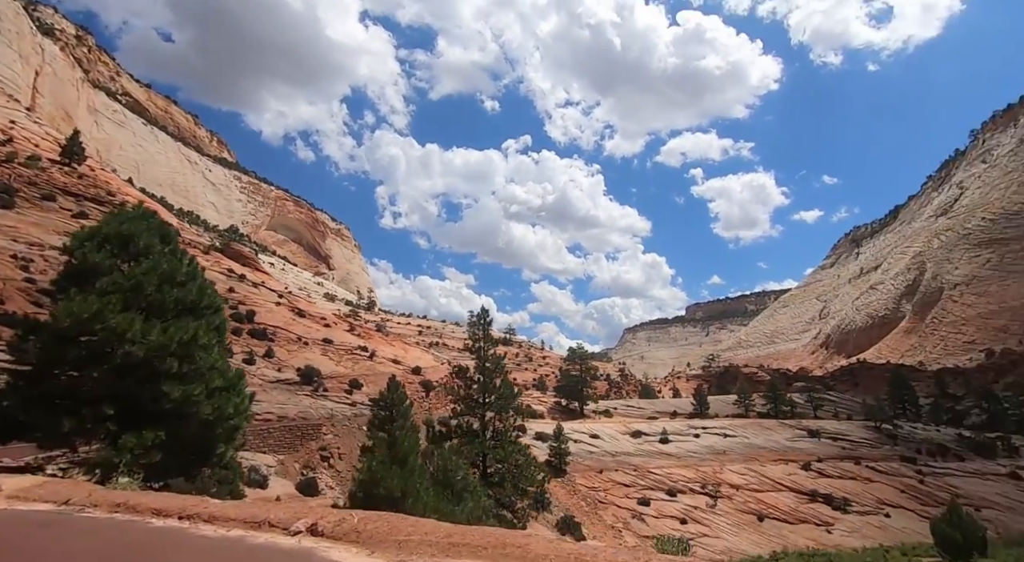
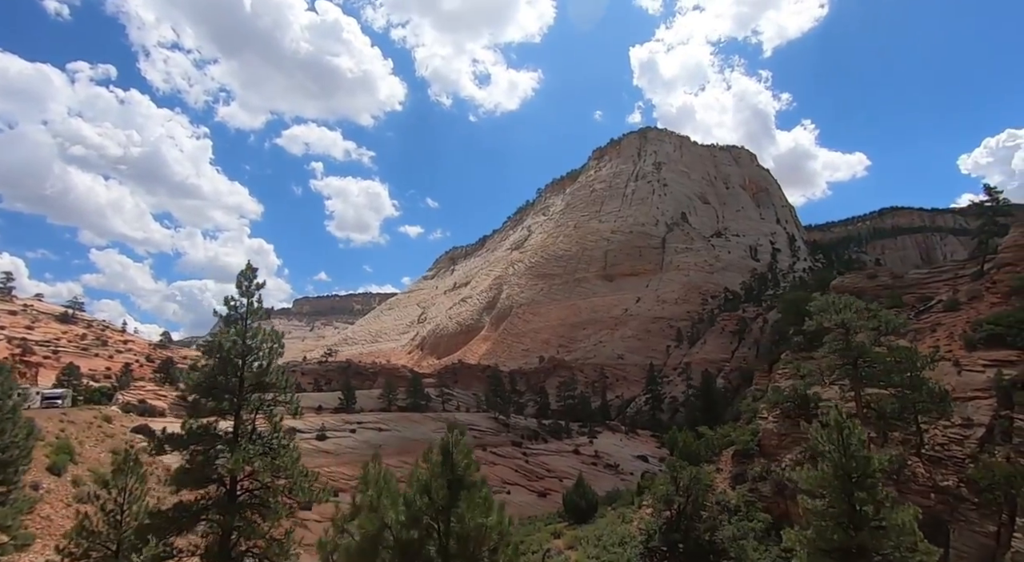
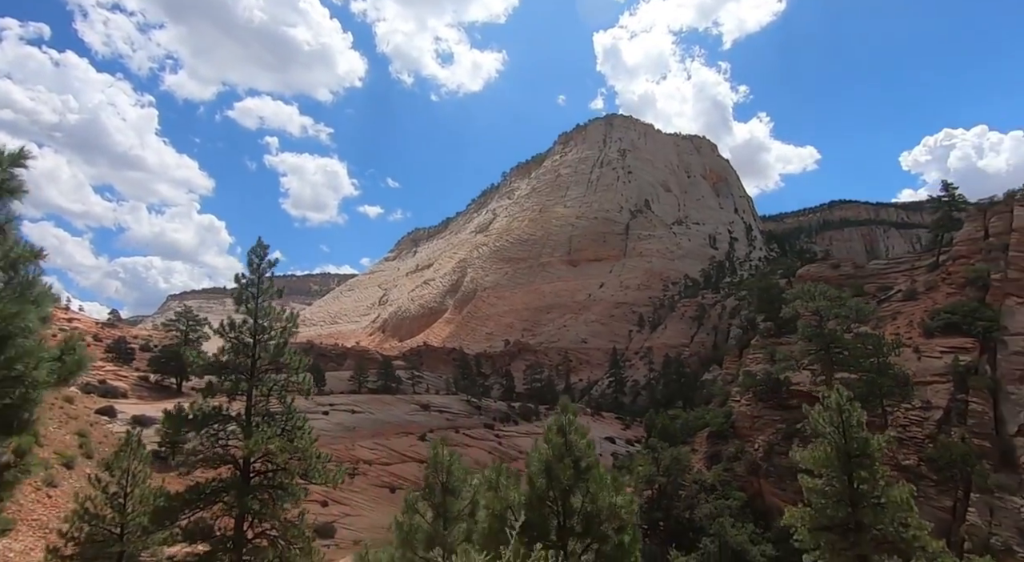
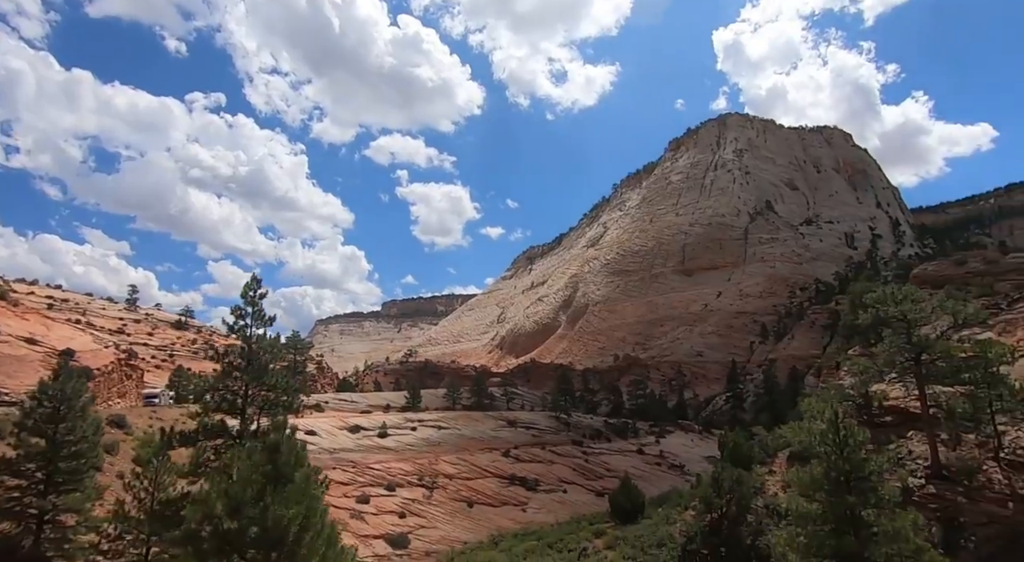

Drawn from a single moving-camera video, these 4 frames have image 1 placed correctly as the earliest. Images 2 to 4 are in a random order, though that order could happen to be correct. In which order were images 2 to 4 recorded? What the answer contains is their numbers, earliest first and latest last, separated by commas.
4, 2, 3
